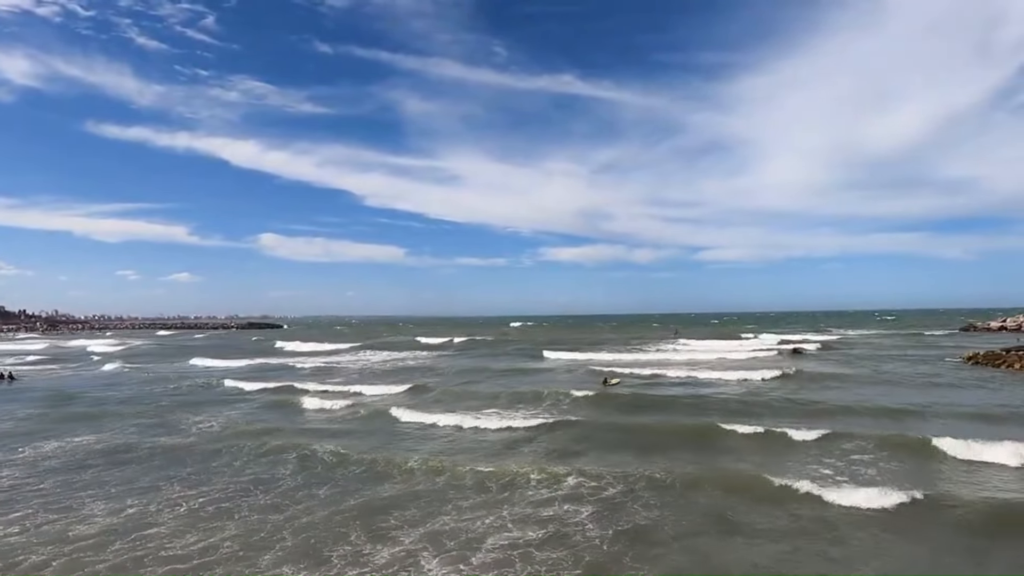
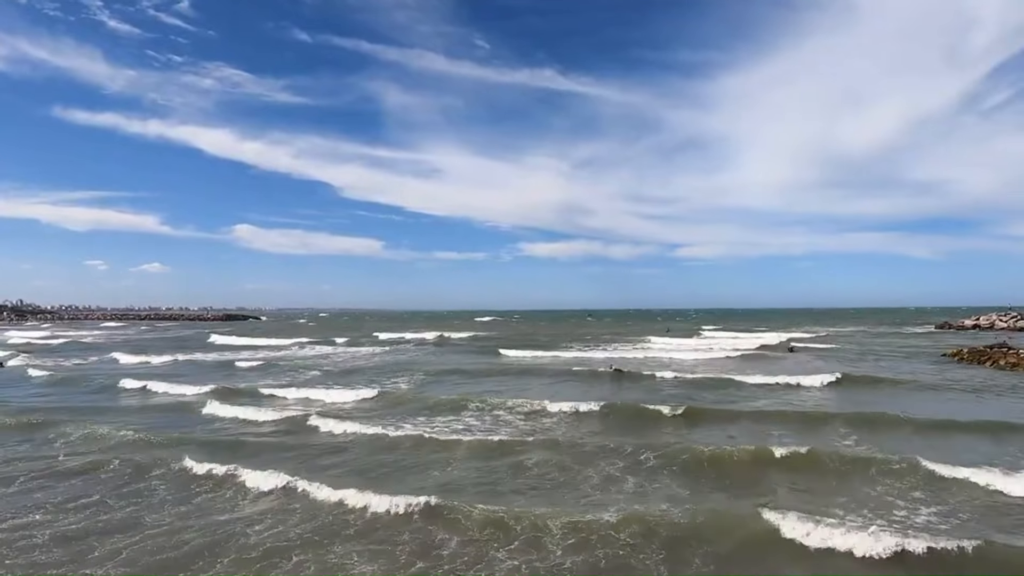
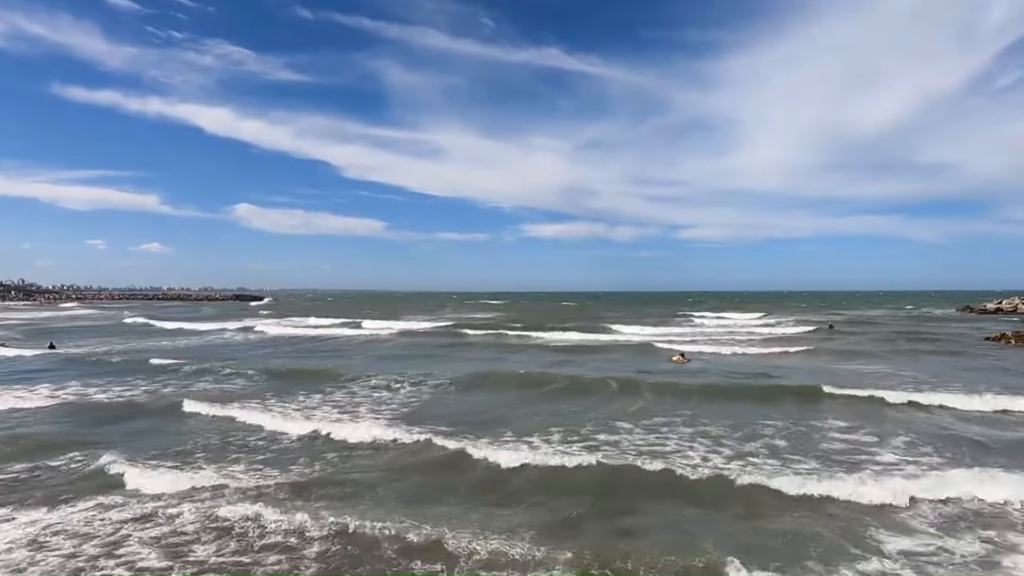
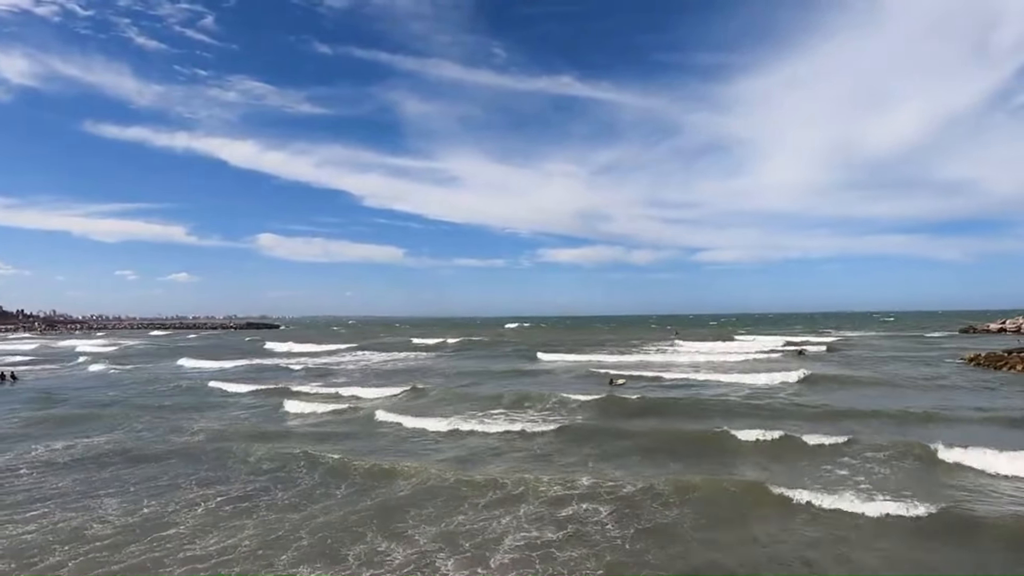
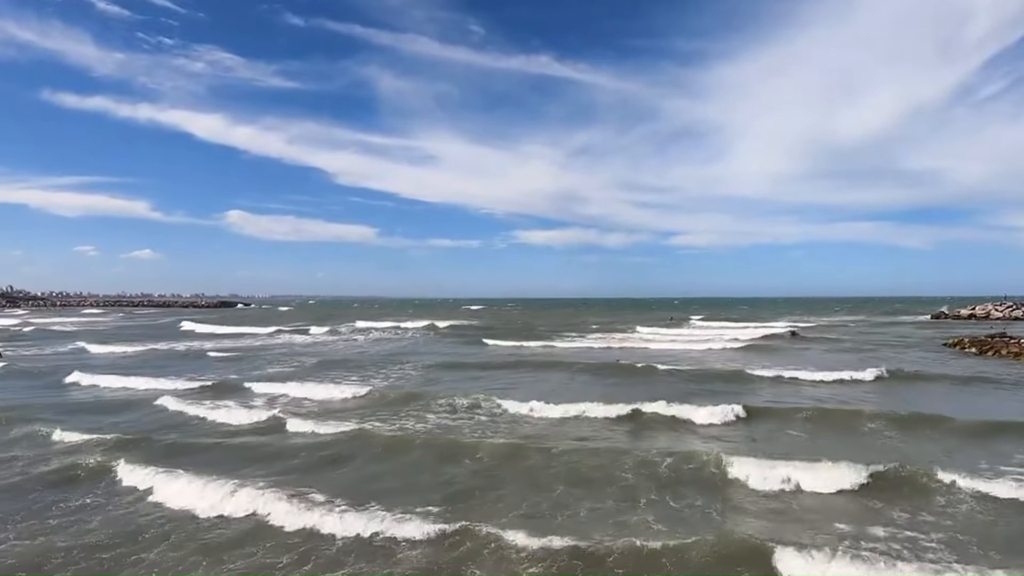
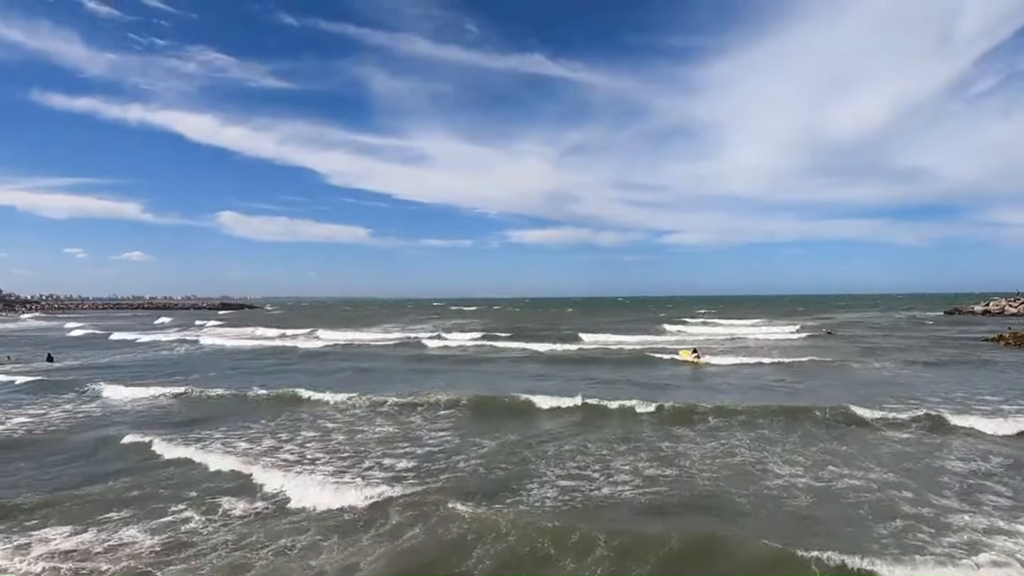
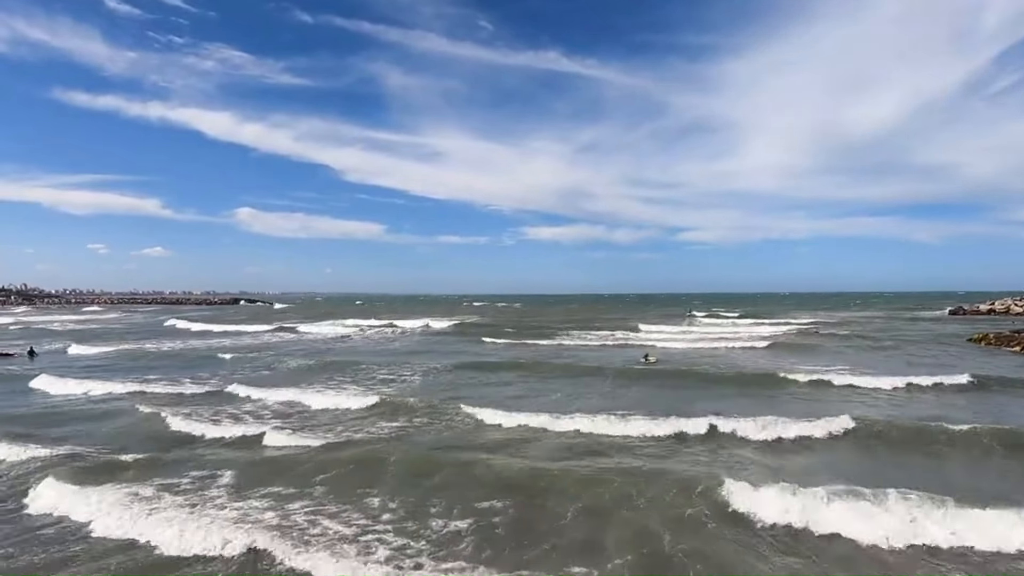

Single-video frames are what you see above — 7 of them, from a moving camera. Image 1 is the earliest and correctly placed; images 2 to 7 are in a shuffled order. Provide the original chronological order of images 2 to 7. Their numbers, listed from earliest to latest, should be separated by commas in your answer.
4, 2, 5, 7, 3, 6
